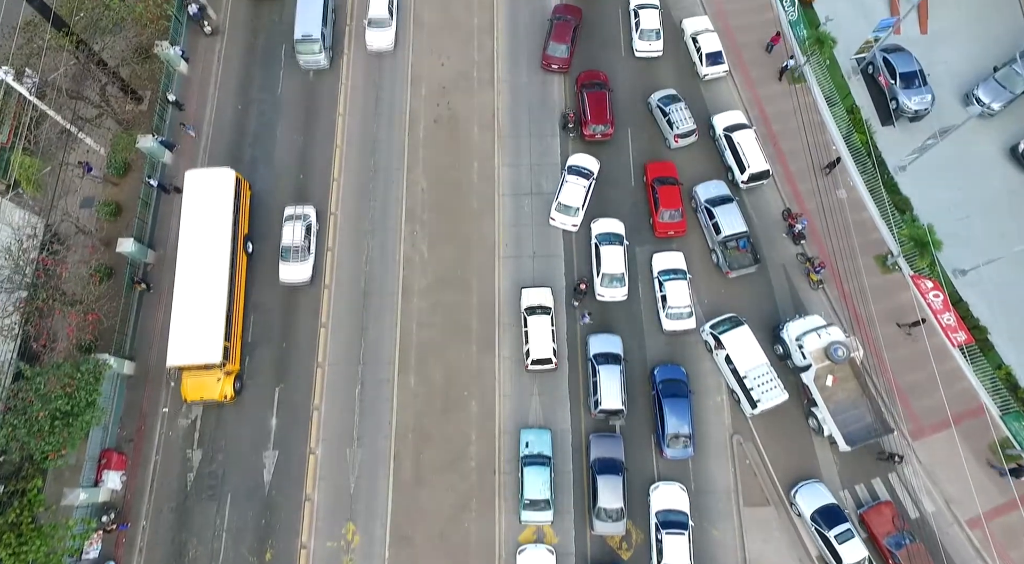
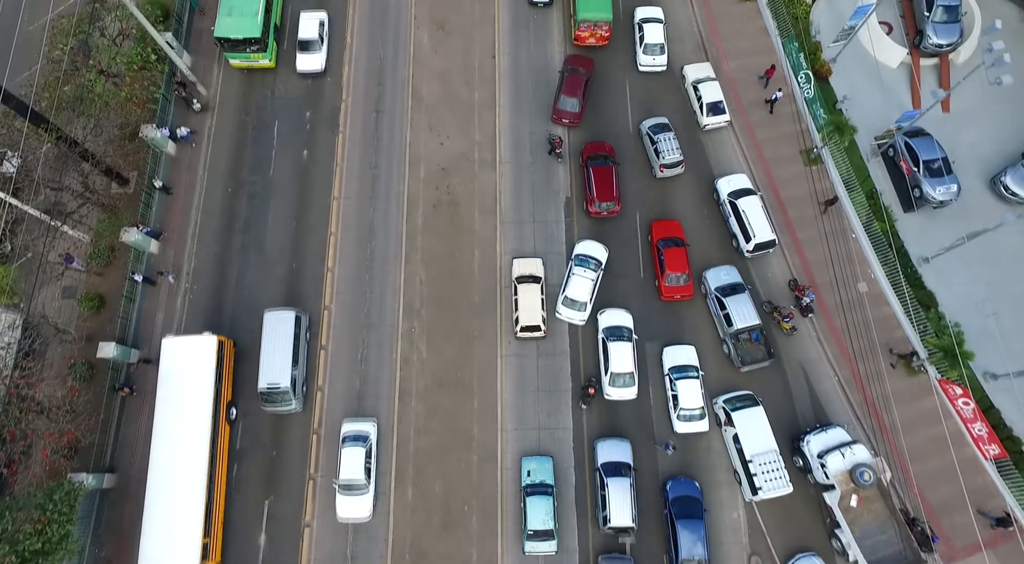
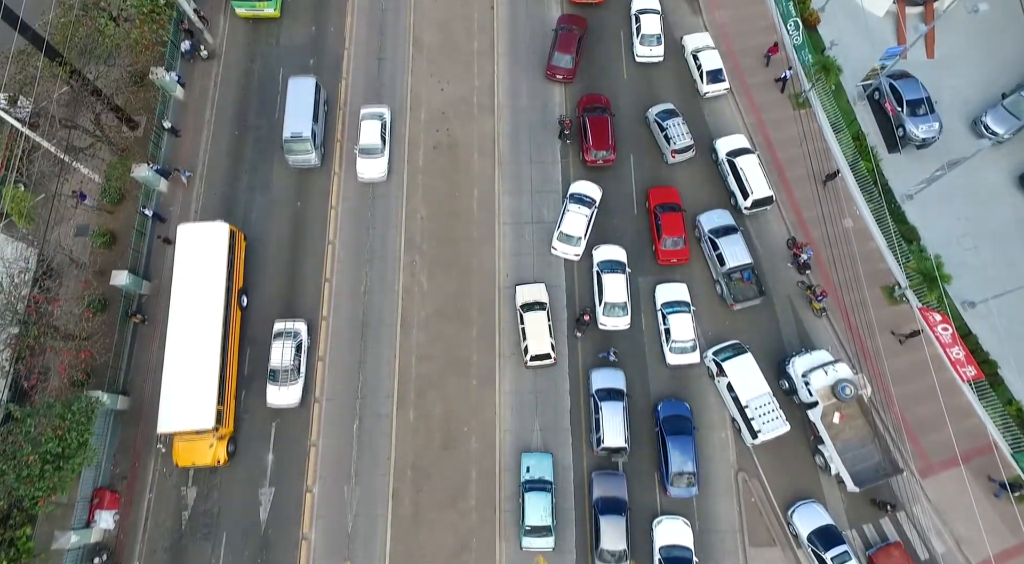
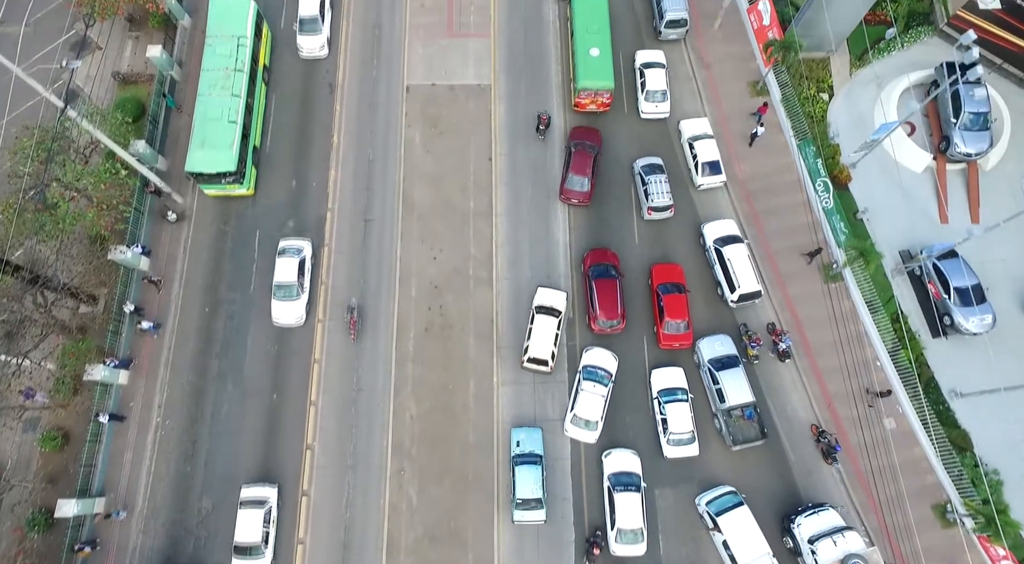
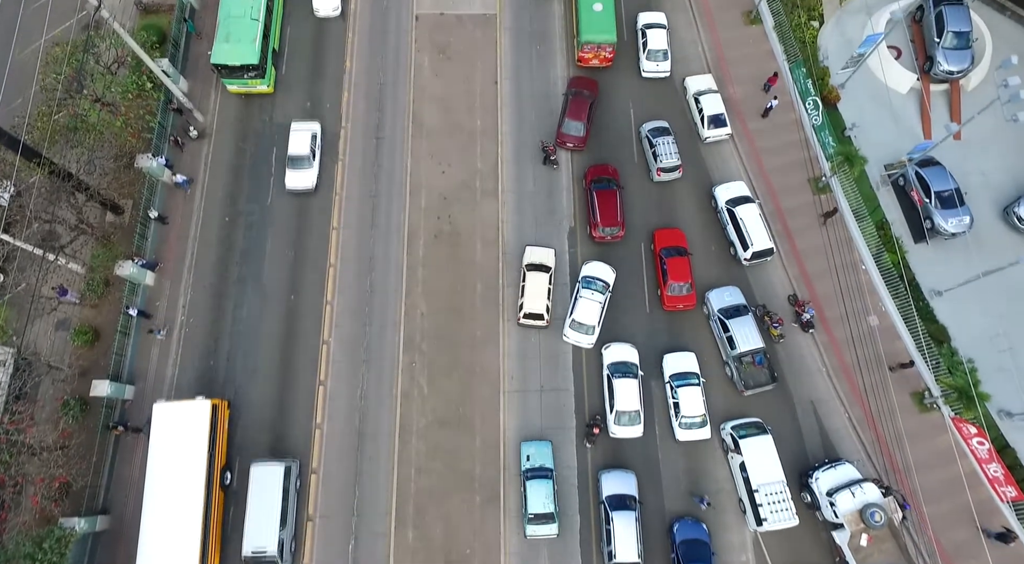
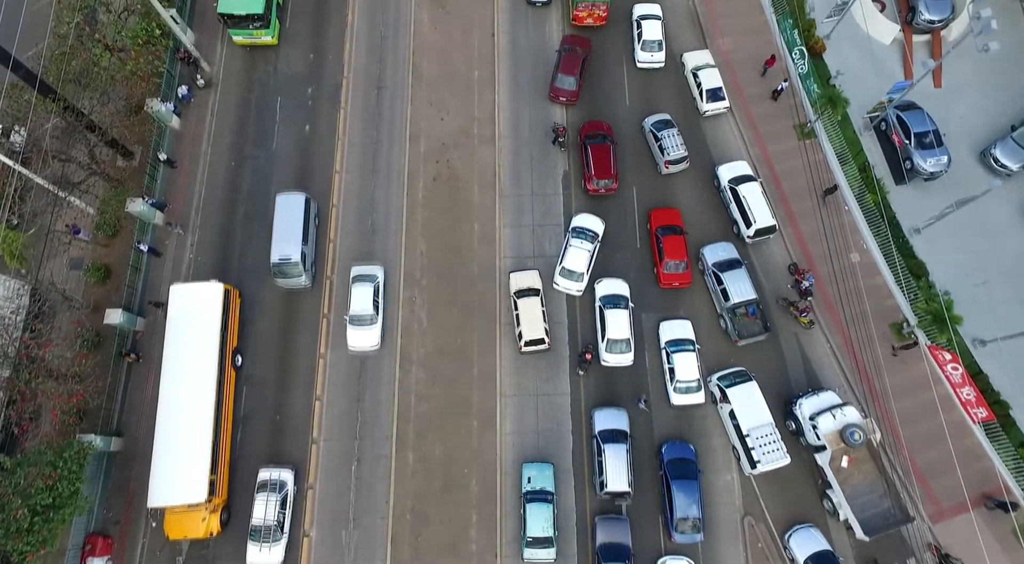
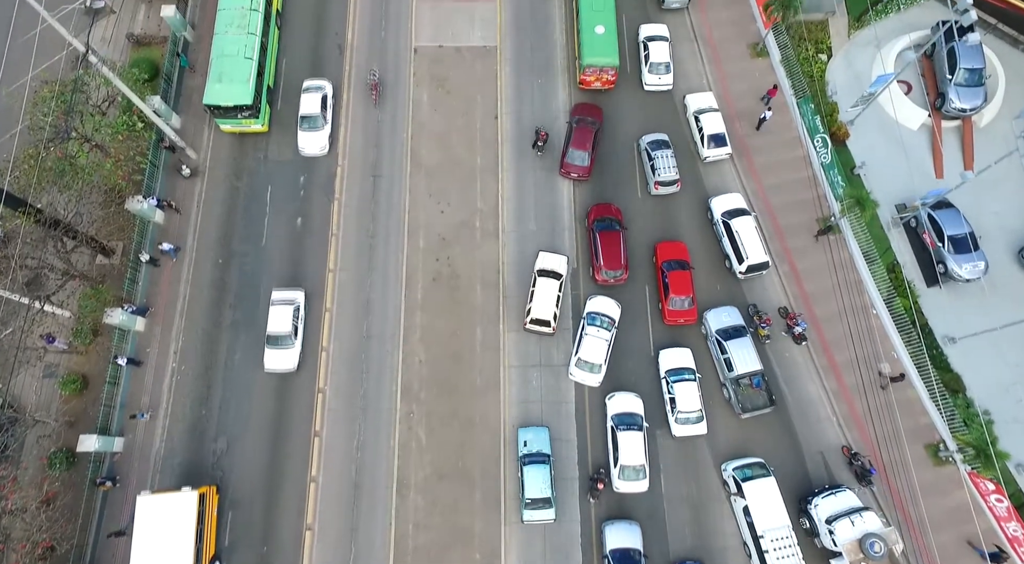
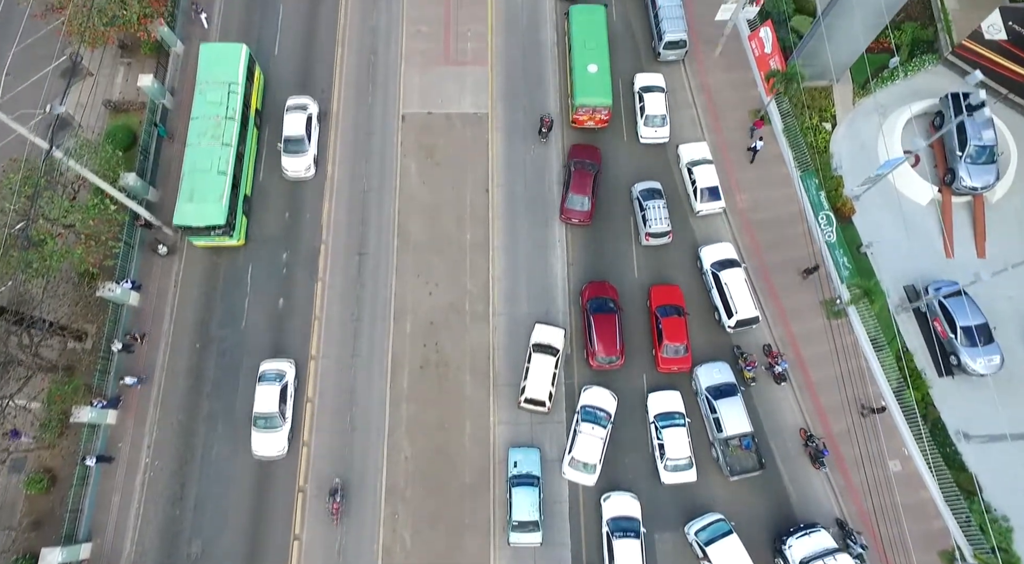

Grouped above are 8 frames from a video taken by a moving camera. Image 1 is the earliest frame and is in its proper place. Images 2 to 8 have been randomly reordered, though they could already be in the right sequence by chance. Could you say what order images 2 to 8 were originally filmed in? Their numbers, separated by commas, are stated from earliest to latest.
3, 6, 2, 5, 7, 4, 8
